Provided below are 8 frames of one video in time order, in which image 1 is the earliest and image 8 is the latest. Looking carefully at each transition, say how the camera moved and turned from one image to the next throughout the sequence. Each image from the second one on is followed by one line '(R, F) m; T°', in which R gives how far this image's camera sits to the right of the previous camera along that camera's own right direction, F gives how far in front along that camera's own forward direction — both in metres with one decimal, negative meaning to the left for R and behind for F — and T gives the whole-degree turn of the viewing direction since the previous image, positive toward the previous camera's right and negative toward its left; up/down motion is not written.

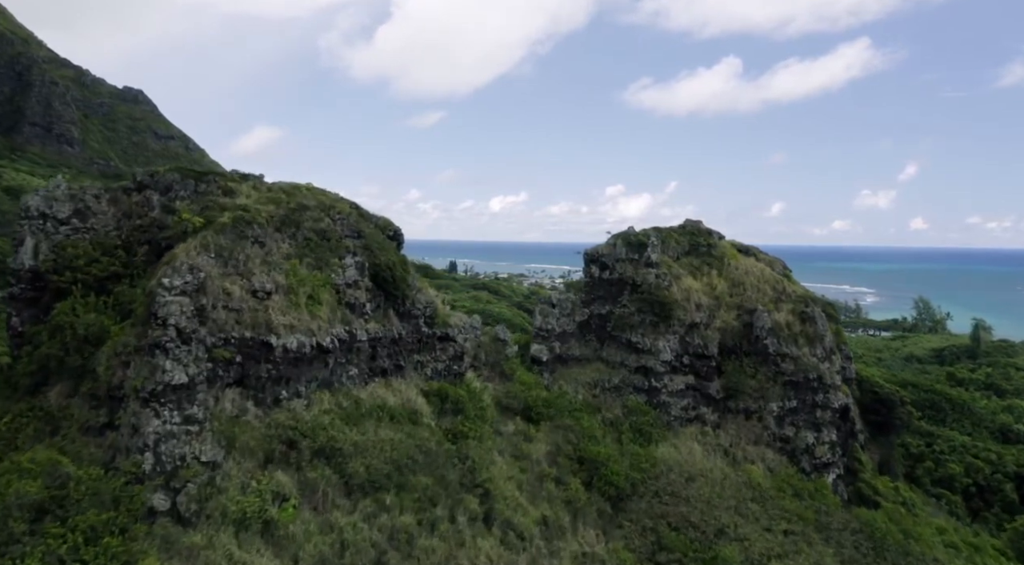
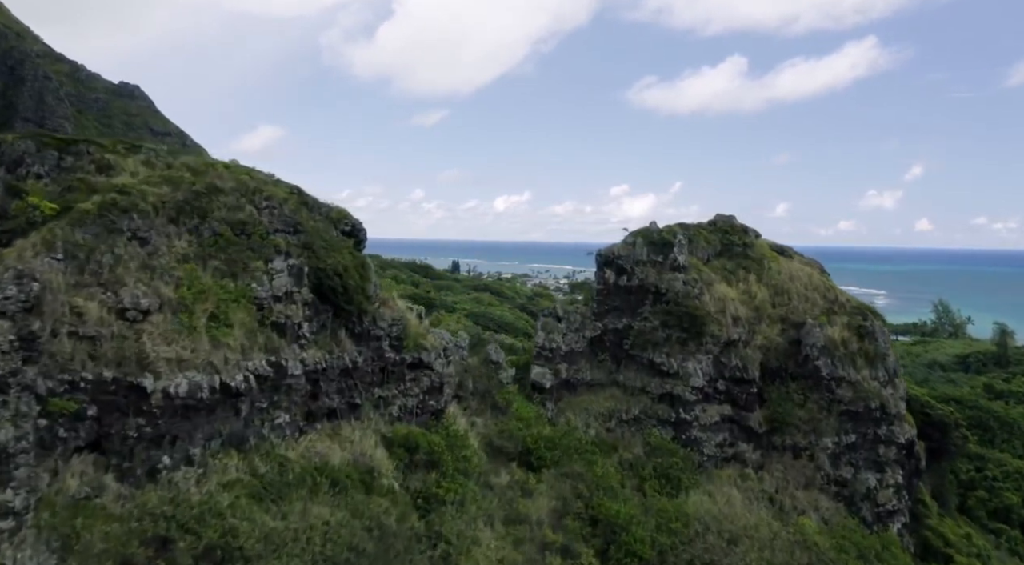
(+0.2, +4.4) m; 0°
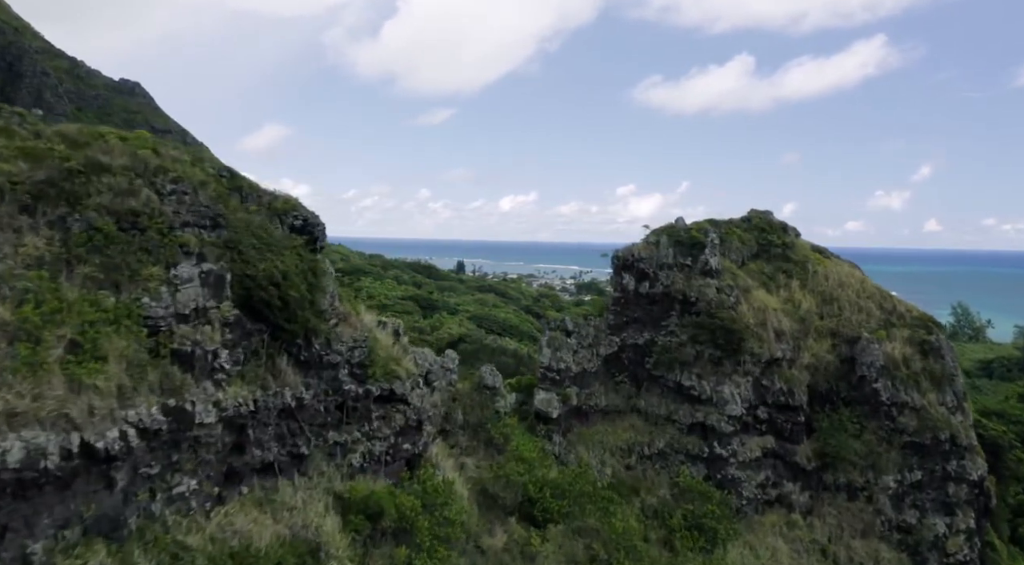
(+0.1, +3.2) m; -1°
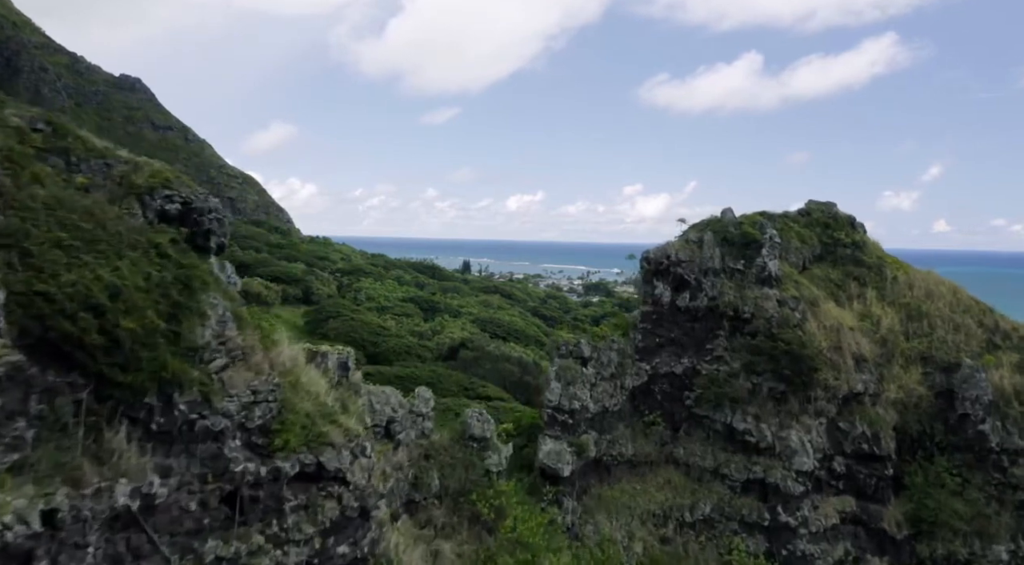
(+0.2, +3.8) m; -1°
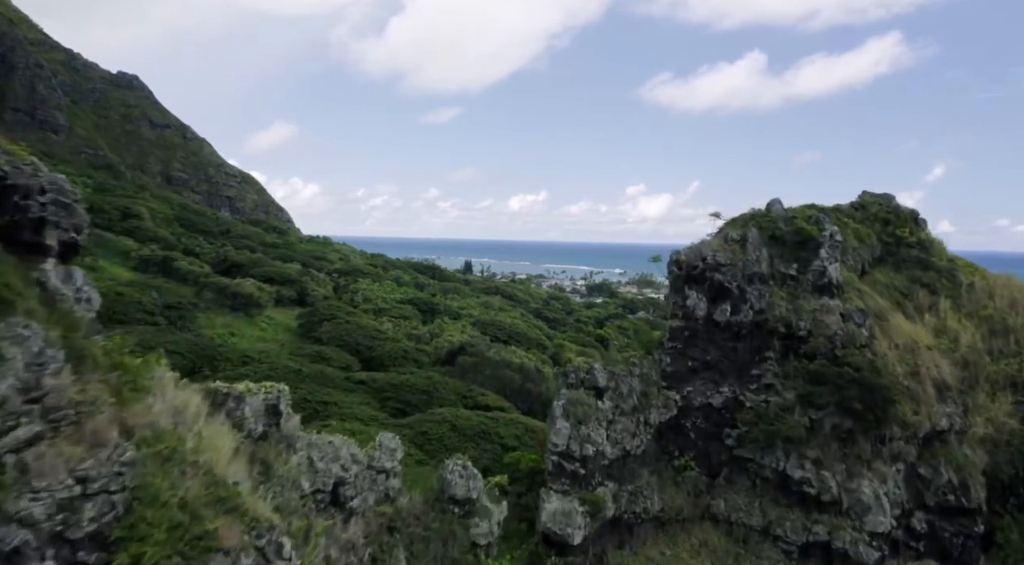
(+0.1, +2.5) m; 0°
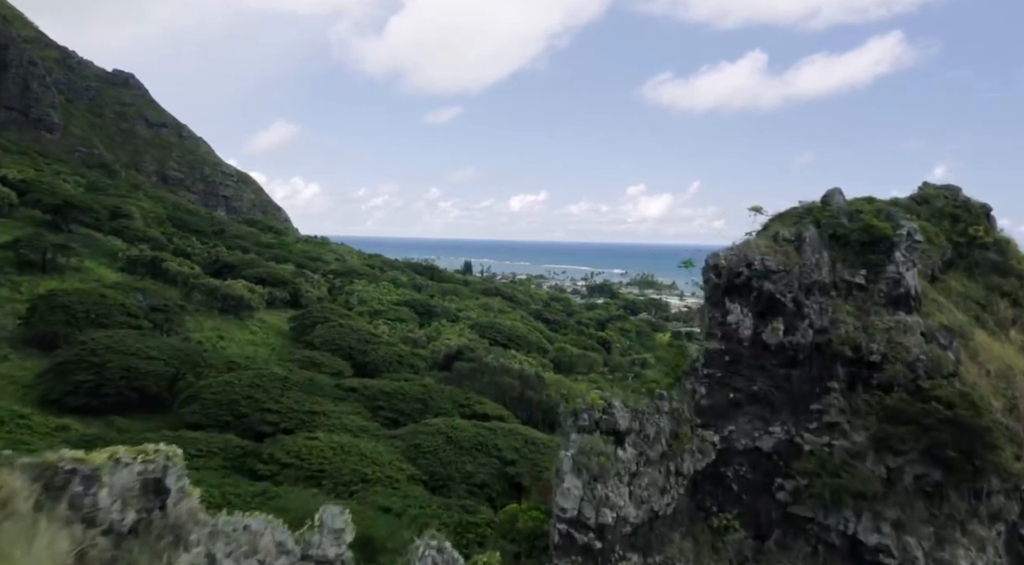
(+0.1, +2.1) m; 0°
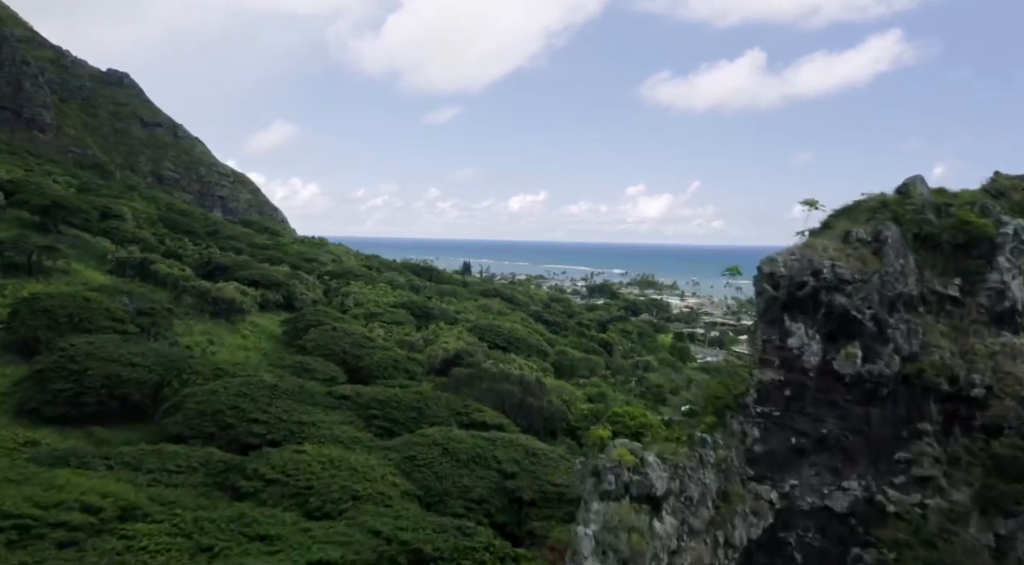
(0.0, +1.7) m; 0°
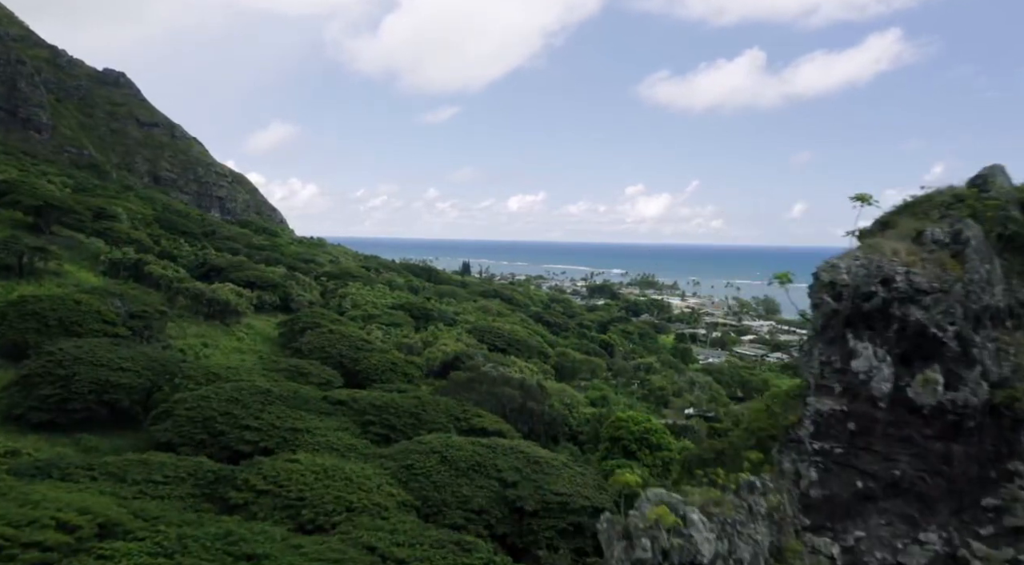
(-0.1, +1.1) m; 0°
